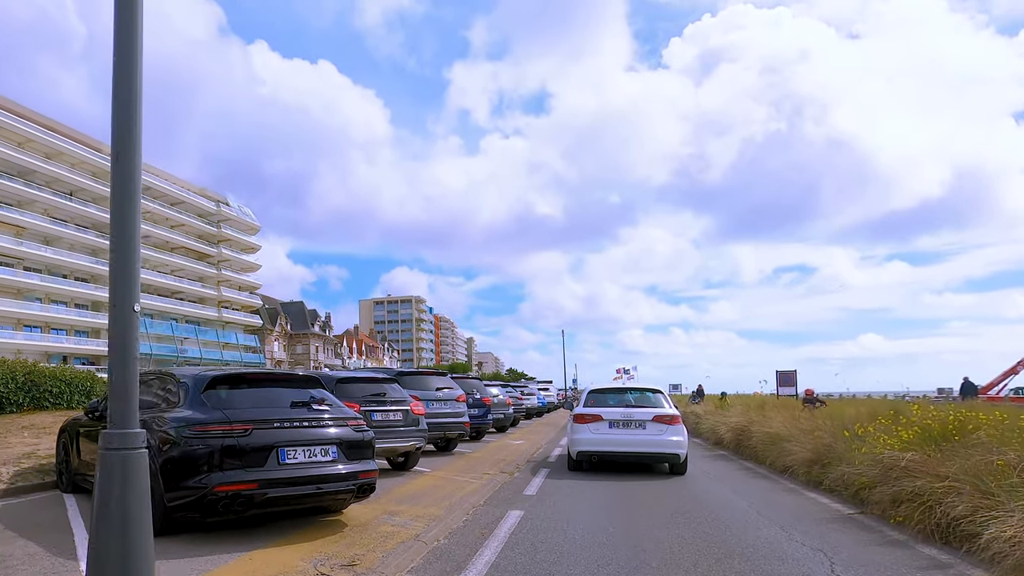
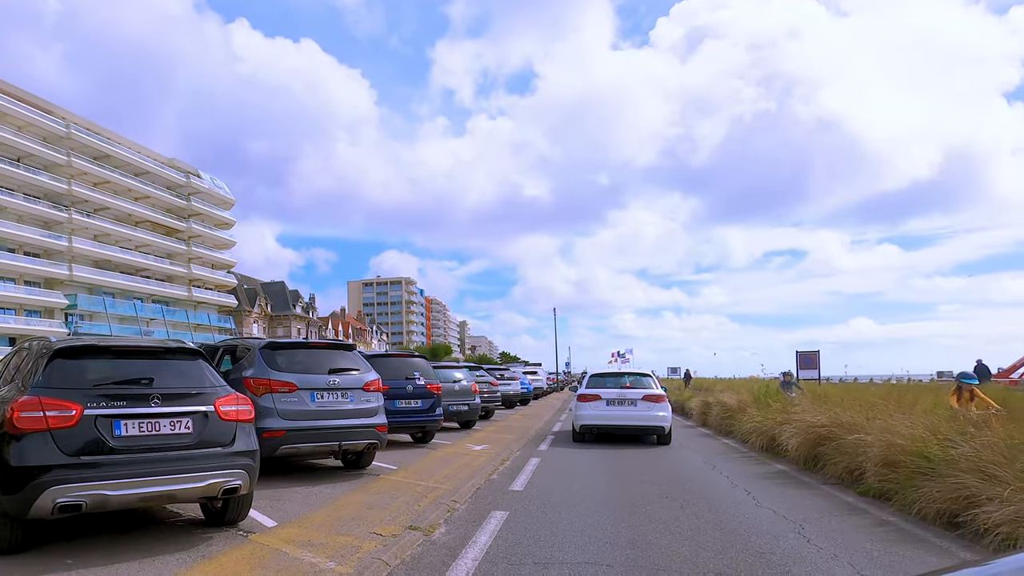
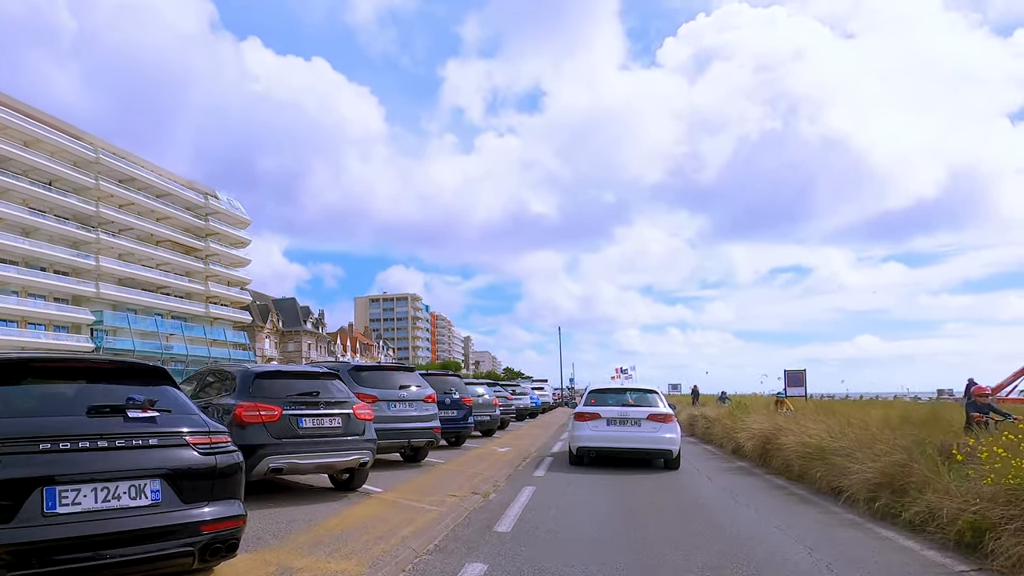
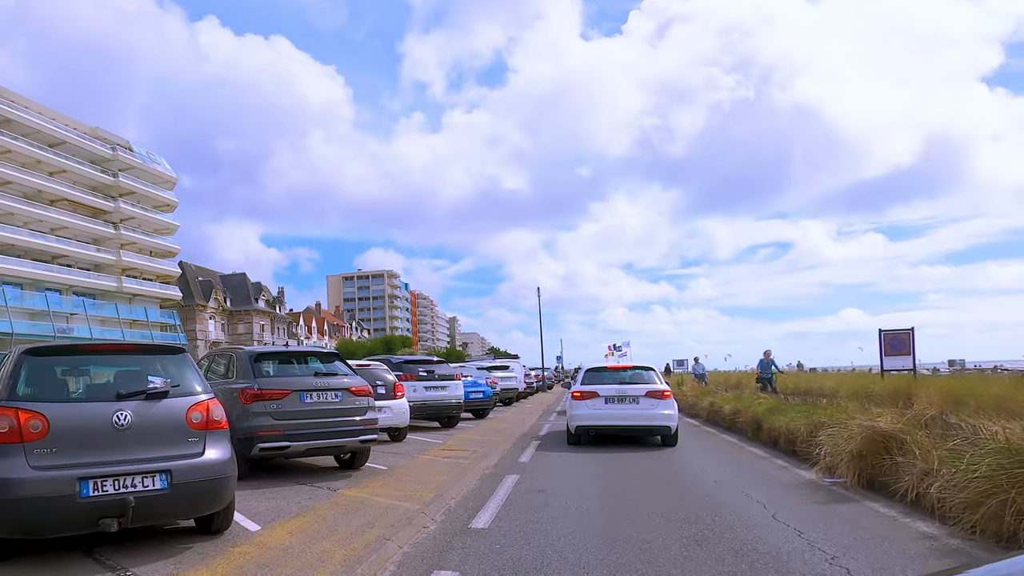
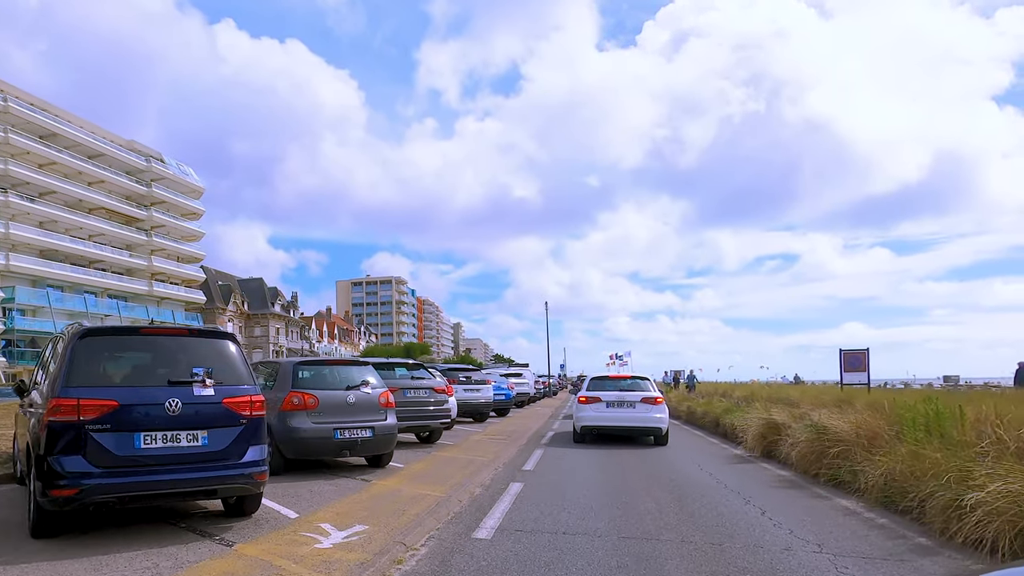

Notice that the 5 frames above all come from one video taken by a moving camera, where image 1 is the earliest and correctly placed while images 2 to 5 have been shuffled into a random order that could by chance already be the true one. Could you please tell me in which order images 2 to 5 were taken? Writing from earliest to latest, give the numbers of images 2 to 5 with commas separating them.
3, 2, 5, 4
